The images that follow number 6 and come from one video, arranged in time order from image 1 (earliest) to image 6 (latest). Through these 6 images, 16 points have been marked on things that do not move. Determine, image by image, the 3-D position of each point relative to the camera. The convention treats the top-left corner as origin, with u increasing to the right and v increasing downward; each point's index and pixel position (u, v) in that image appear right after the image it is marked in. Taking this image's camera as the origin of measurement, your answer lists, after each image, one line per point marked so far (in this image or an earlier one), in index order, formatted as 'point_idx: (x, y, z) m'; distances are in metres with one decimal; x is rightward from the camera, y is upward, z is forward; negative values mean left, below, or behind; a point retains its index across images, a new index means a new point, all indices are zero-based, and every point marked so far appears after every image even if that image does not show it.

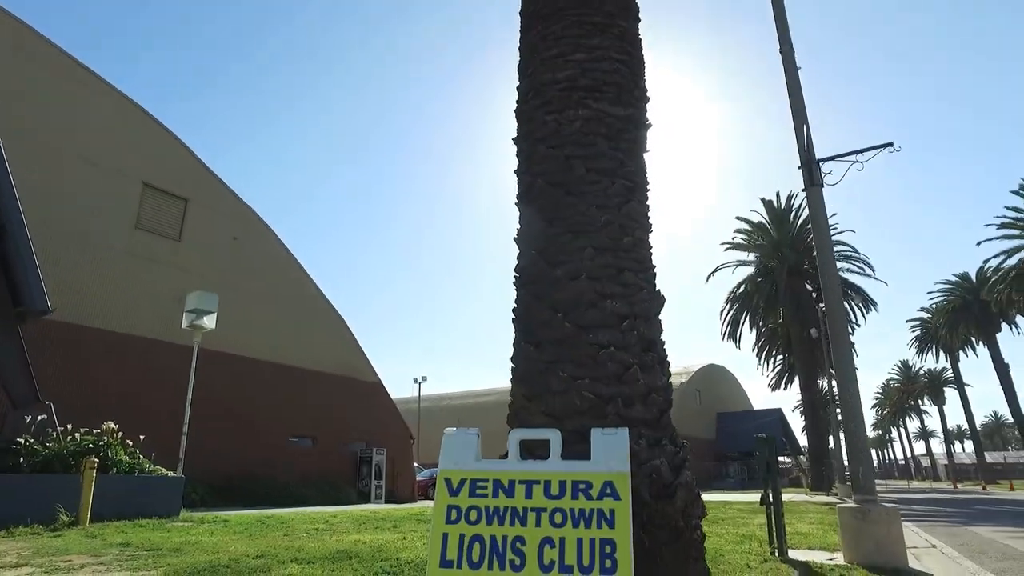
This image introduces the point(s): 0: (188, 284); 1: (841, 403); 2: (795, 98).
0: (-9.6, +0.1, +19.6) m
1: (+4.6, -1.6, +9.3) m
2: (+4.6, +3.1, +10.7) m
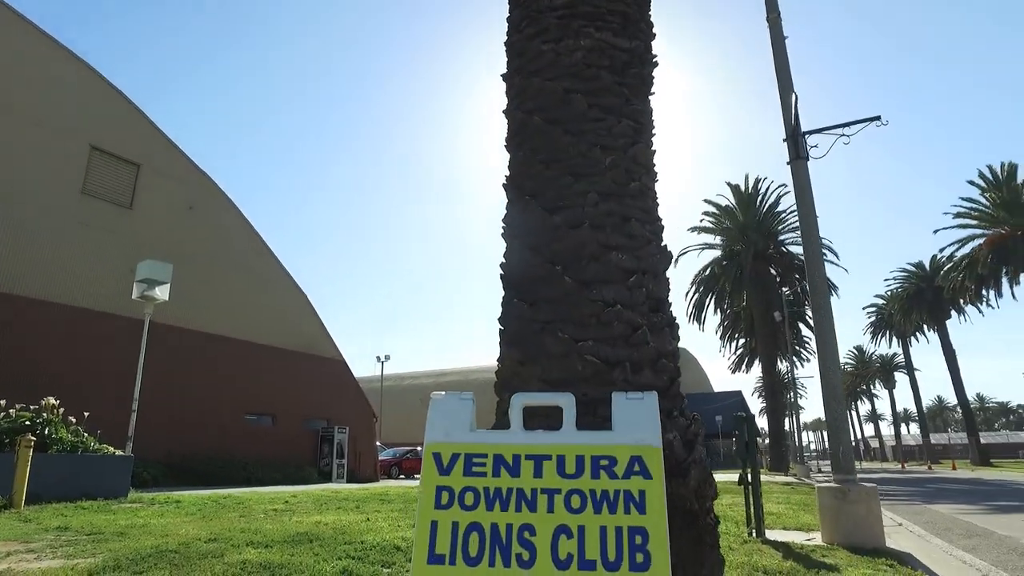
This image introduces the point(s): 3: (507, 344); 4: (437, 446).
0: (-10.5, +1.0, +18.6) m
1: (+4.2, -1.3, +9.1) m
2: (+4.2, +3.4, +10.3) m
3: (0.0, -0.3, +3.3) m
4: (-0.2, -0.5, +2.1) m
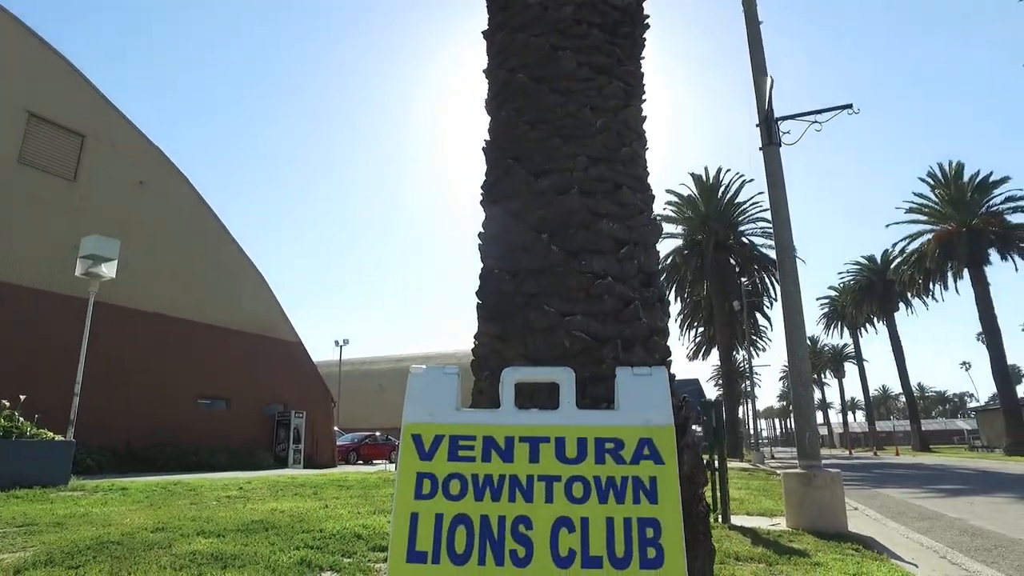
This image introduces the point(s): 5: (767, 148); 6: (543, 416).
0: (-11.4, +1.6, +17.6) m
1: (+3.8, -1.1, +9.0) m
2: (+3.8, +3.6, +10.2) m
3: (-0.1, -0.1, +3.0) m
4: (-0.3, -0.4, +1.8) m
5: (+3.8, +2.1, +9.9) m
6: (+0.1, -0.3, +1.8) m
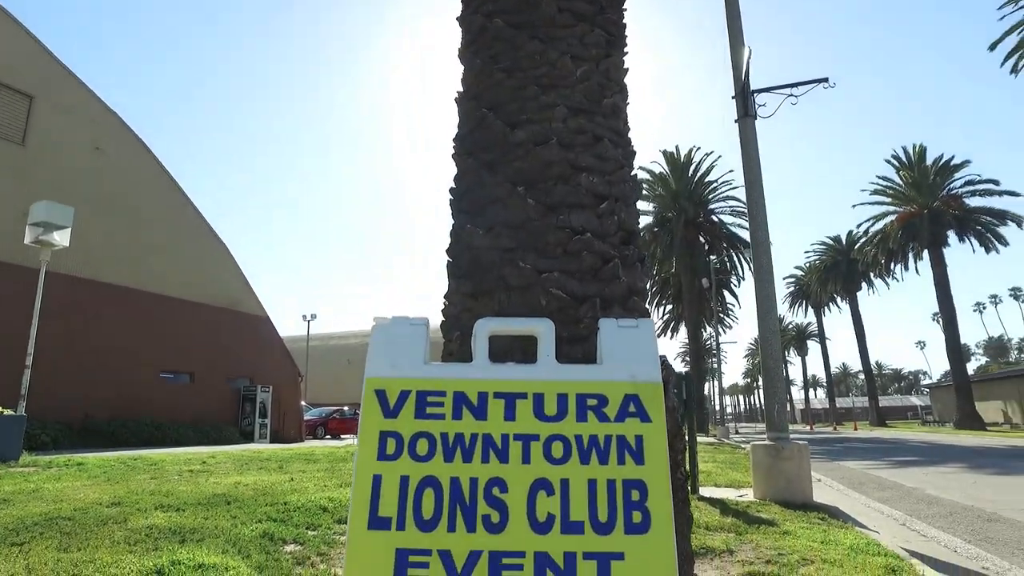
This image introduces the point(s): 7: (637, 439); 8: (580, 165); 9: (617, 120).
0: (-12.1, +2.4, +16.9) m
1: (+3.4, -0.7, +9.1) m
2: (+3.4, +4.1, +10.1) m
3: (-0.2, +0.1, +2.8) m
4: (-0.3, -0.2, +1.6) m
5: (+3.4, +2.5, +9.8) m
6: (0.0, -0.2, +1.6) m
7: (+0.3, -0.3, +1.6) m
8: (+0.3, +0.5, +2.9) m
9: (+0.5, +0.8, +3.1) m
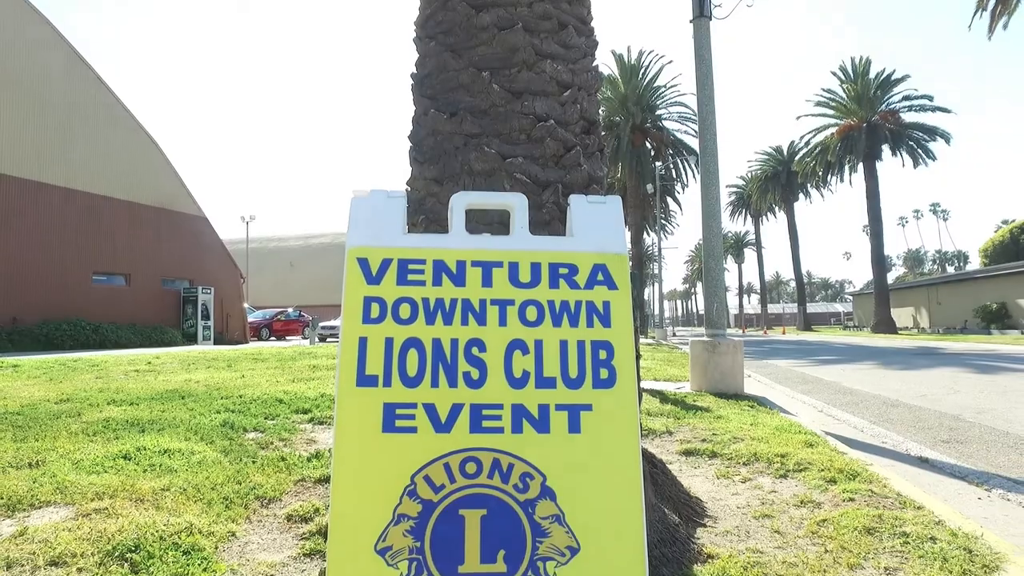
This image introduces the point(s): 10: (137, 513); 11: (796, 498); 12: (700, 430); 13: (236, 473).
0: (-13.3, +4.8, +15.4) m
1: (+2.7, +0.6, +9.4) m
2: (+2.7, +5.5, +9.7) m
3: (-0.4, +0.5, +2.9) m
4: (-0.4, +0.1, +1.7) m
5: (+2.7, +3.9, +9.7) m
6: (0.0, +0.1, +1.7) m
7: (+0.2, 0.0, +1.7) m
8: (+0.1, +1.0, +2.9) m
9: (+0.3, +1.3, +3.1) m
10: (-1.7, -1.0, +2.9) m
11: (+1.6, -1.1, +3.6) m
12: (+1.6, -1.2, +5.6) m
13: (-1.5, -1.0, +3.7) m
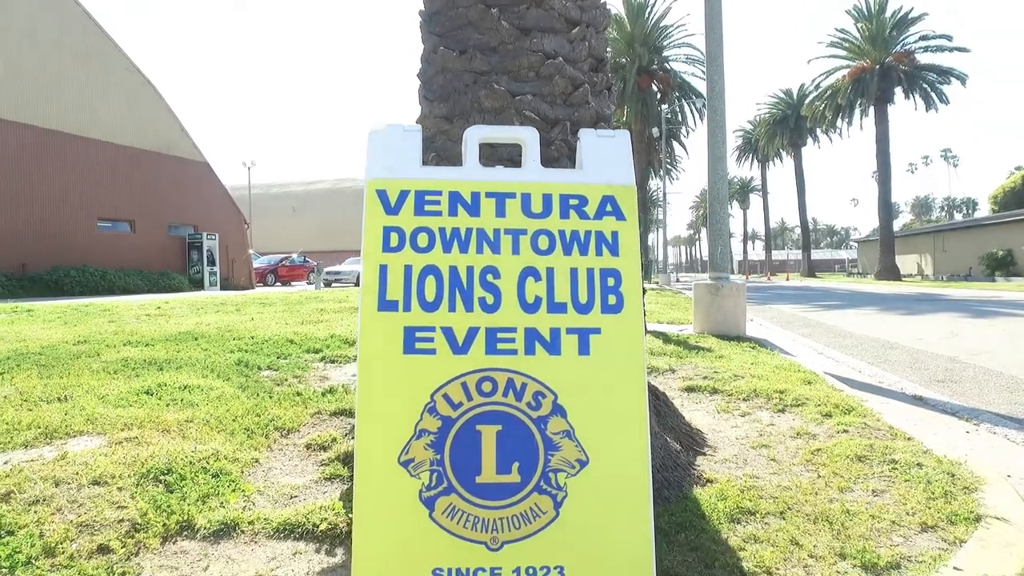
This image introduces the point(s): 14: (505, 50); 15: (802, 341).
0: (-13.2, +6.1, +15.1) m
1: (+2.8, +1.4, +9.4) m
2: (+2.7, +6.3, +9.3) m
3: (-0.3, +0.8, +2.9) m
4: (-0.3, +0.3, +1.7) m
5: (+2.8, +4.7, +9.4) m
6: (0.0, +0.3, +1.8) m
7: (+0.3, +0.1, +1.8) m
8: (+0.2, +1.3, +2.8) m
9: (+0.4, +1.6, +3.0) m
10: (-1.6, -0.7, +3.1) m
11: (+1.6, -0.8, +3.8) m
12: (+1.6, -0.7, +5.7) m
13: (-1.5, -0.7, +3.9) m
14: (0.0, +1.0, +2.8) m
15: (+4.4, -0.8, +9.9) m
